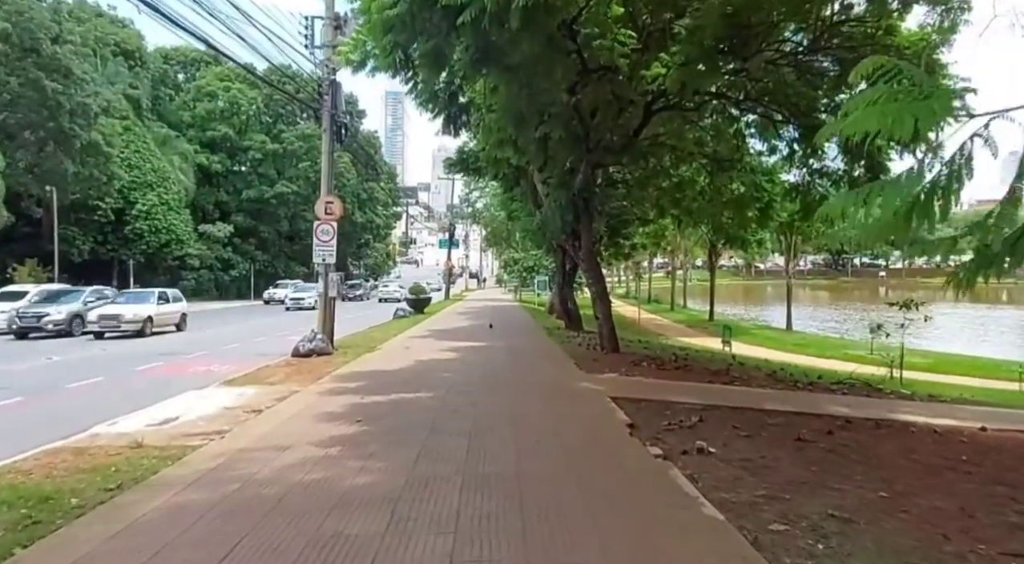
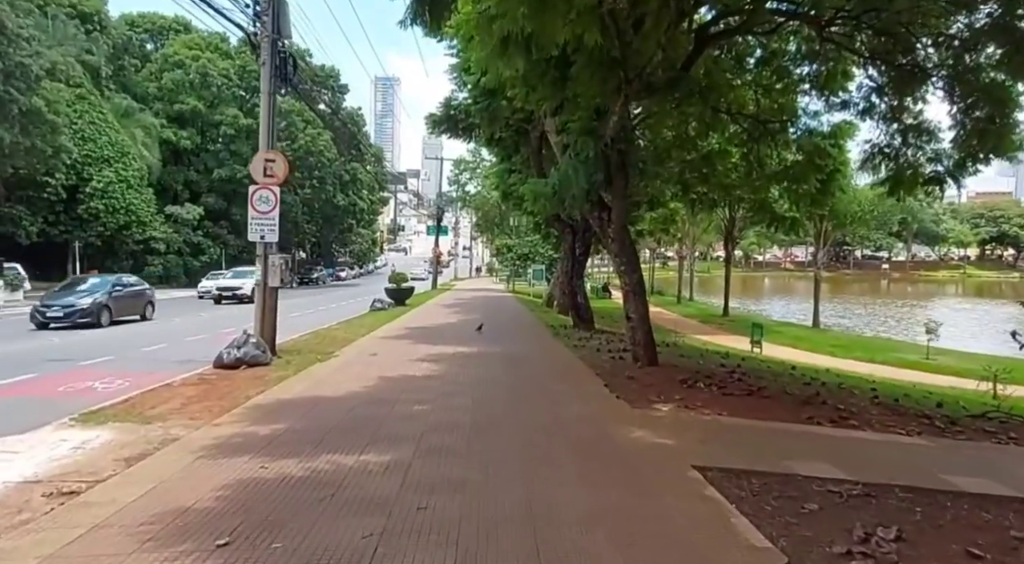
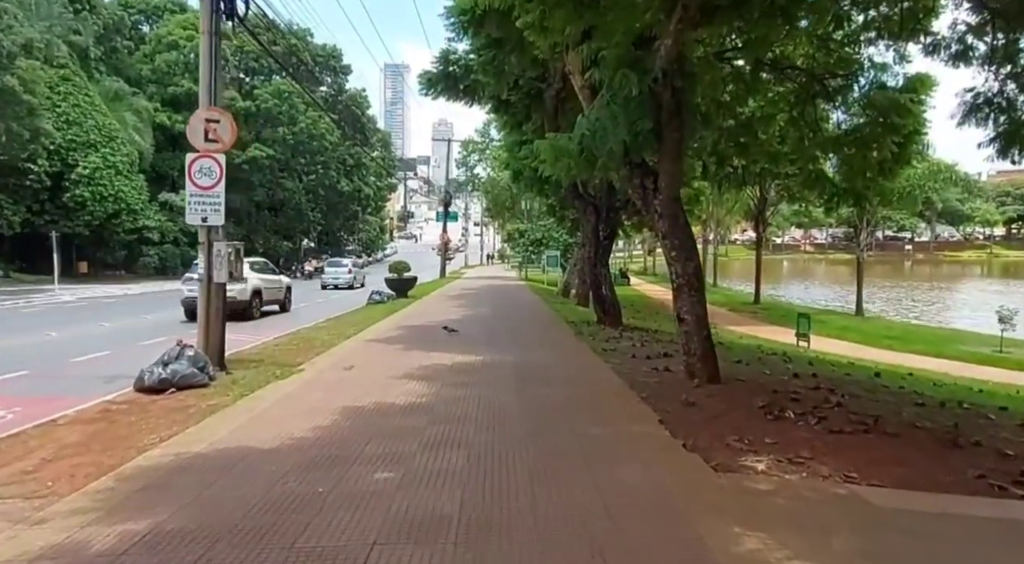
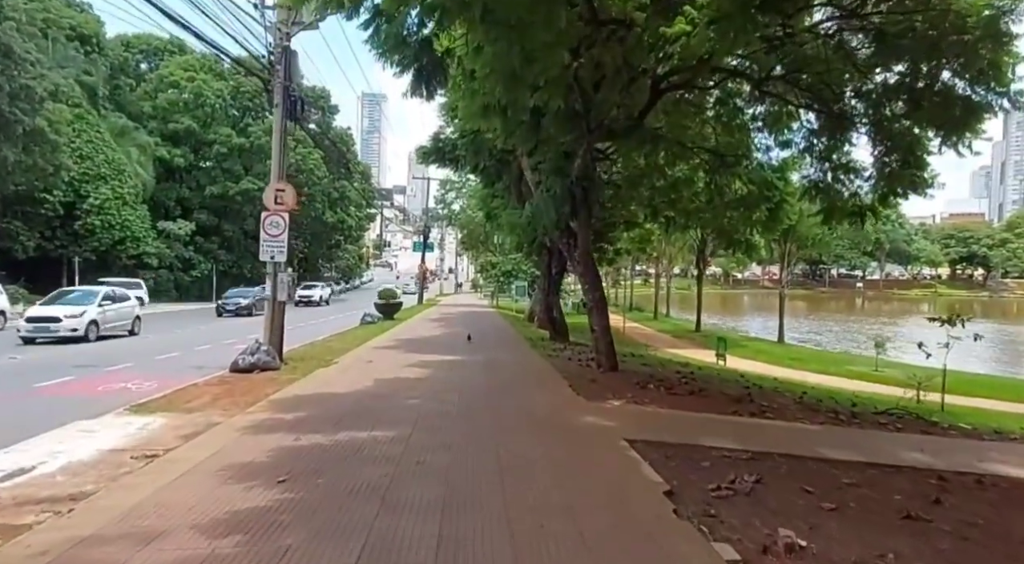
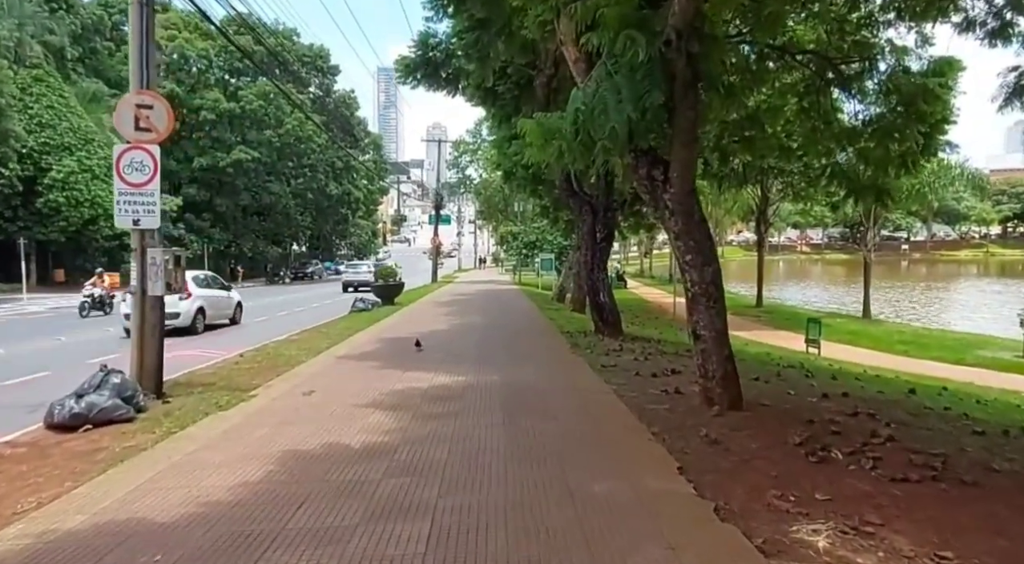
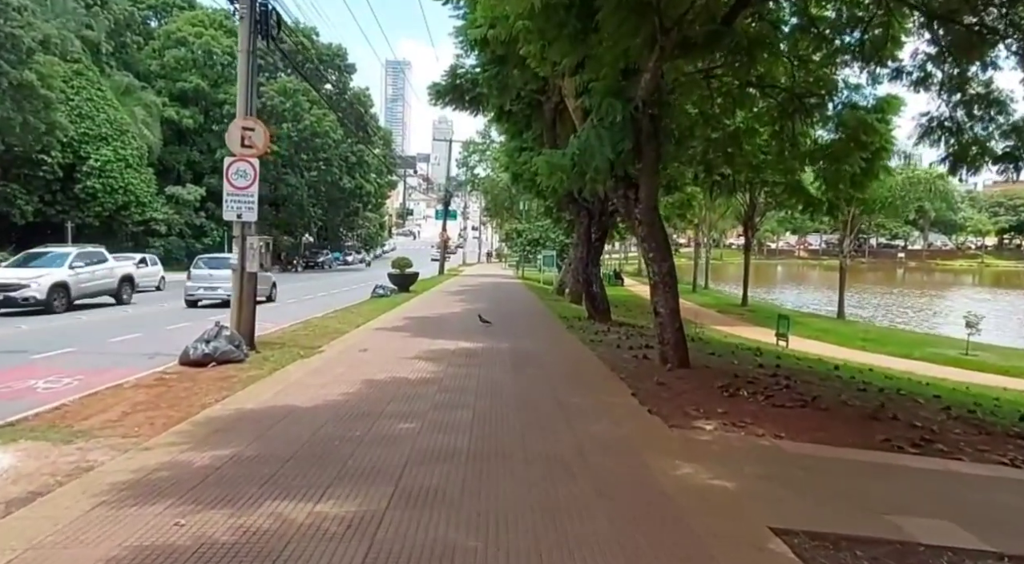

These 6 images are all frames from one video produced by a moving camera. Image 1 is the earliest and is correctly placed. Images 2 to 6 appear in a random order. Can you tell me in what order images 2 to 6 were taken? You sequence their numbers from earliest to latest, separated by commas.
4, 2, 6, 3, 5
